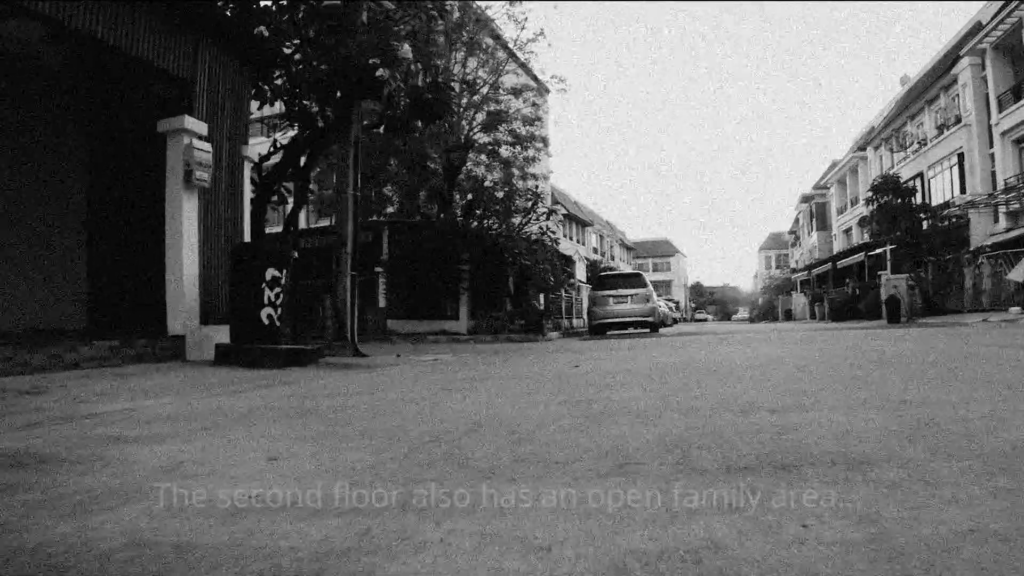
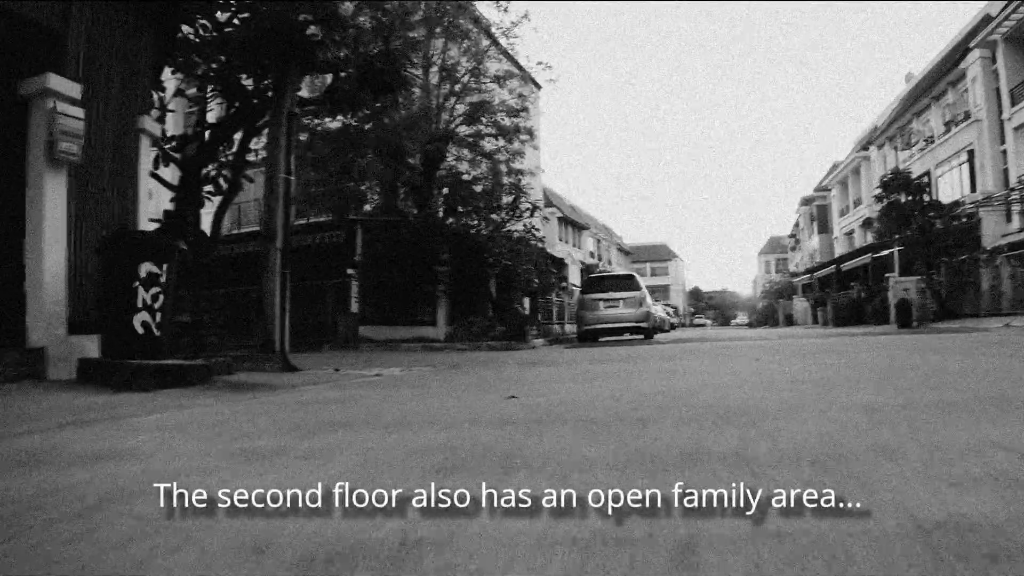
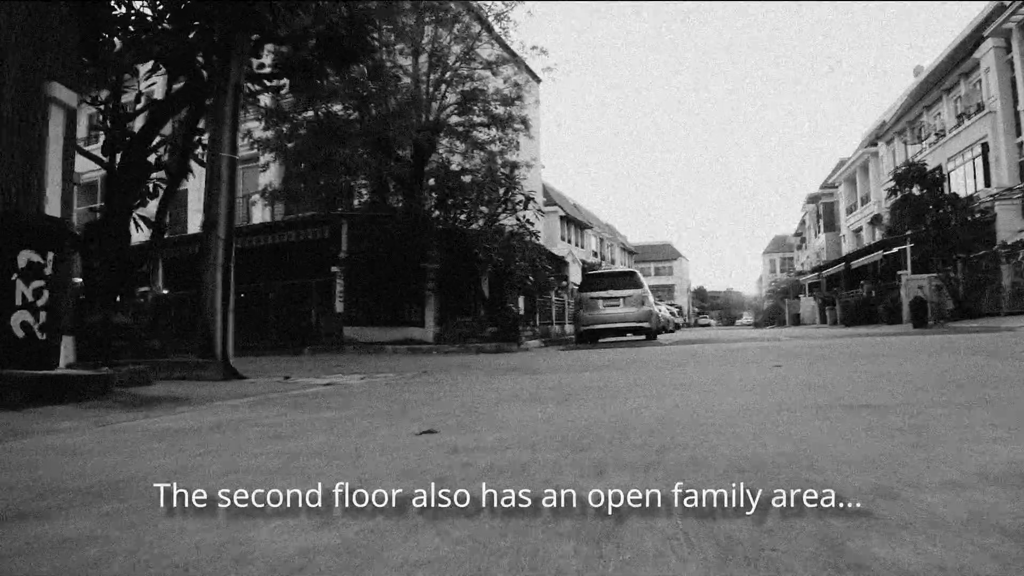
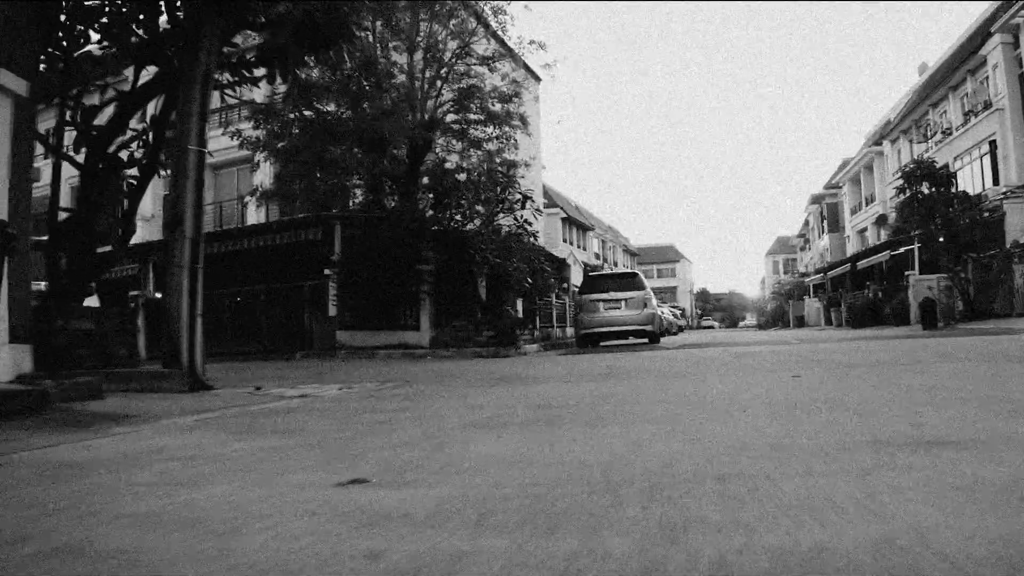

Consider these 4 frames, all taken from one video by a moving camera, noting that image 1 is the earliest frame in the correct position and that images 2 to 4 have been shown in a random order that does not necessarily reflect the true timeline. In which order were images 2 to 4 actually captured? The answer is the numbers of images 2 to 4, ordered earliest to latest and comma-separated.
2, 3, 4
